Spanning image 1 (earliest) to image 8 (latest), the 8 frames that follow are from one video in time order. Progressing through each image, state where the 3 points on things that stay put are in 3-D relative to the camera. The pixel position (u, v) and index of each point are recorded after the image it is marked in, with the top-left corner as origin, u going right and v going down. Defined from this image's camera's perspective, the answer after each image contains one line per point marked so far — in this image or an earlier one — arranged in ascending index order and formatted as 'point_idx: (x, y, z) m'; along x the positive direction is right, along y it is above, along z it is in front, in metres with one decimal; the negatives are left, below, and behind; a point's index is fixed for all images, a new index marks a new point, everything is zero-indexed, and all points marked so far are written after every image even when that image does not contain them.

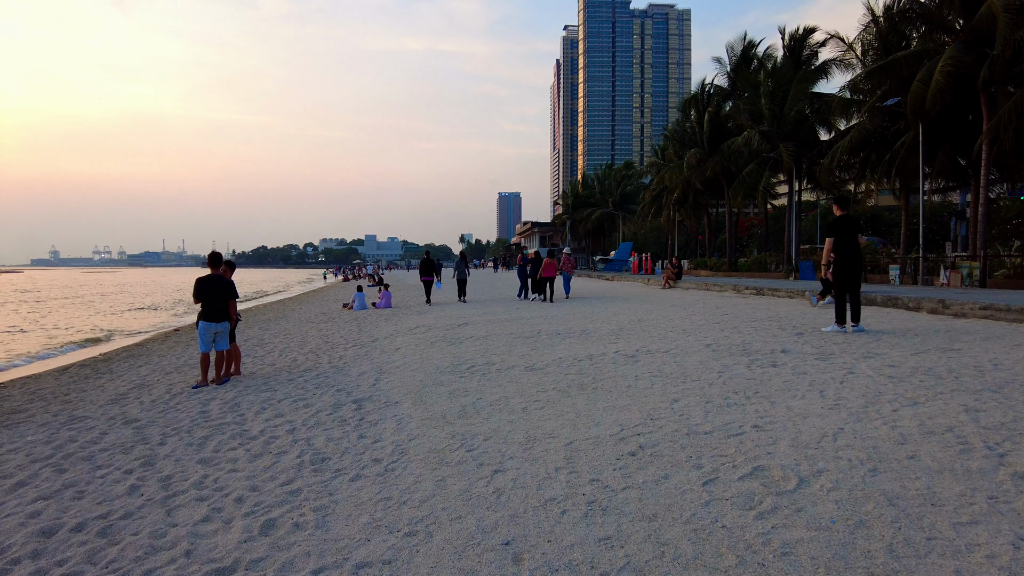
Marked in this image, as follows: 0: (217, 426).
0: (-2.9, -1.3, +6.5) m
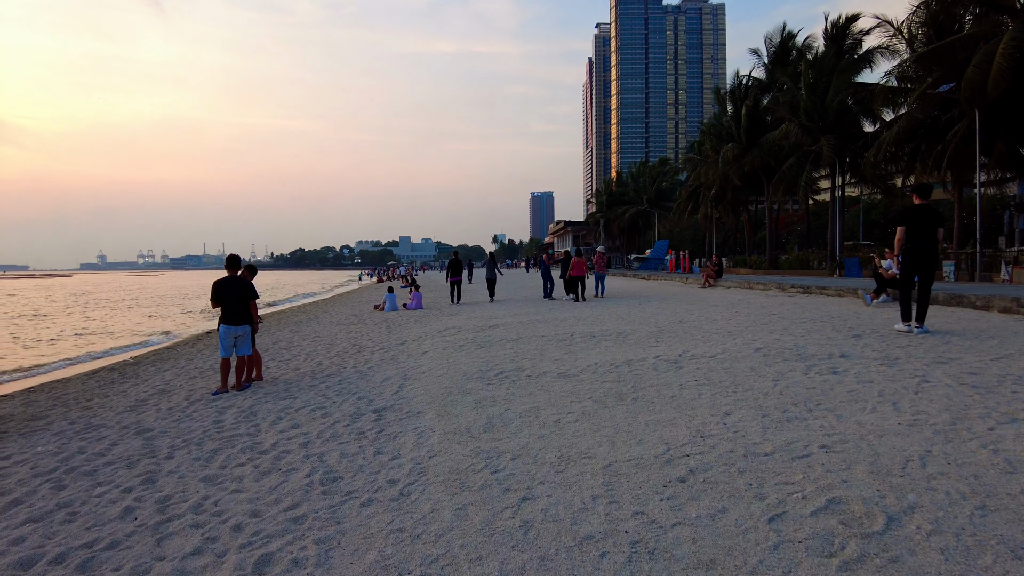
0: (-2.6, -1.4, +6.1) m
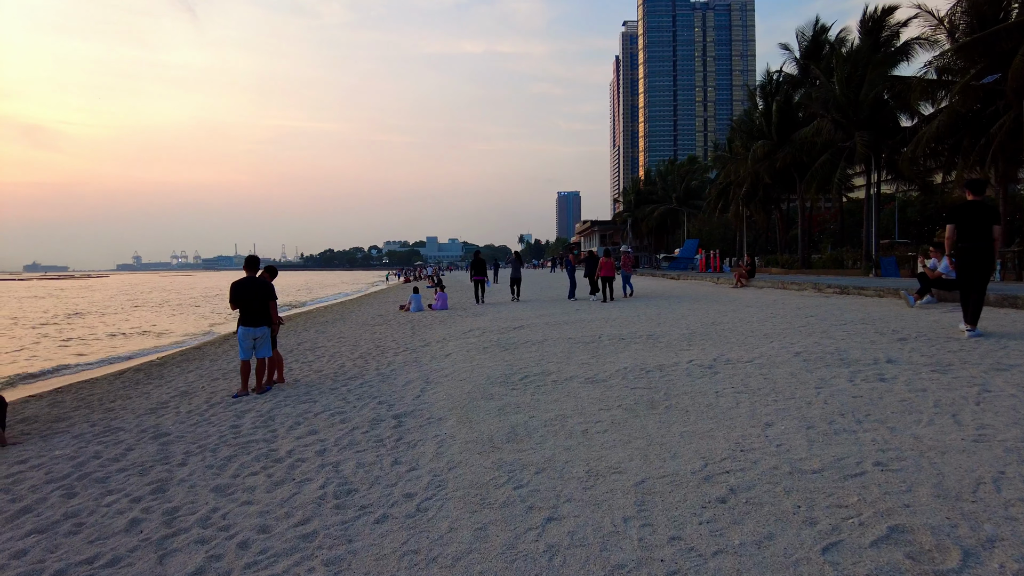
0: (-2.4, -1.4, +6.0) m
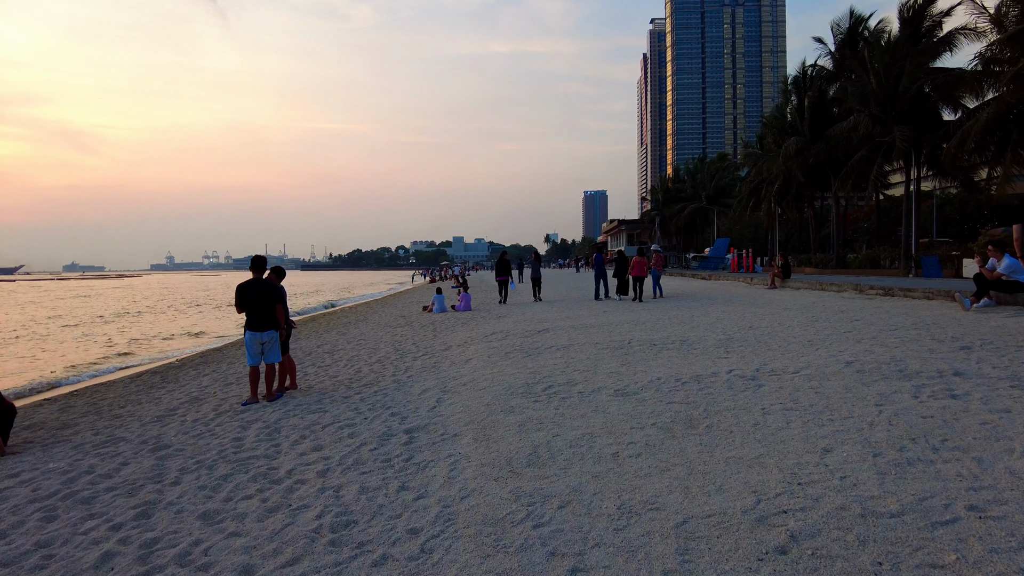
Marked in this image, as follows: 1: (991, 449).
0: (-2.2, -1.4, +5.5) m
1: (+2.7, -0.9, +3.8) m
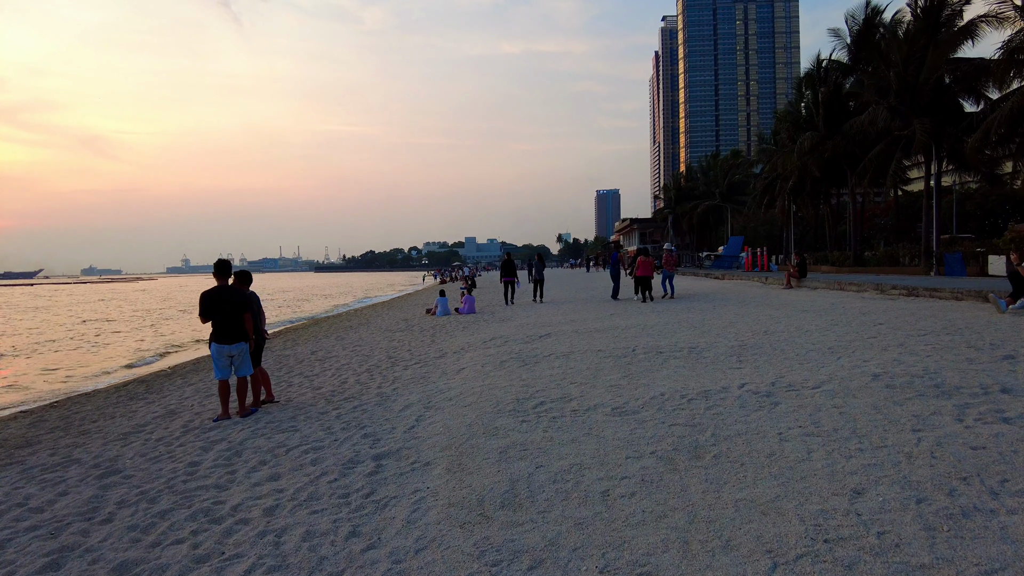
0: (-2.3, -1.5, +4.9) m
1: (+2.5, -0.9, +3.0) m
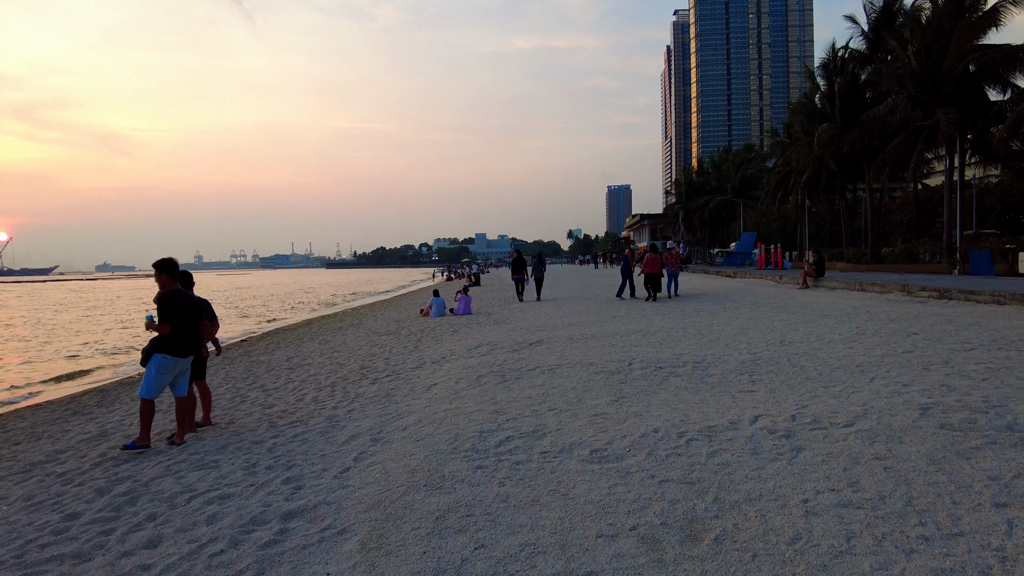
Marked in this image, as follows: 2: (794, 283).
0: (-2.7, -1.6, +3.8) m
1: (+2.1, -1.0, +1.9) m
2: (+8.3, +0.2, +19.8) m
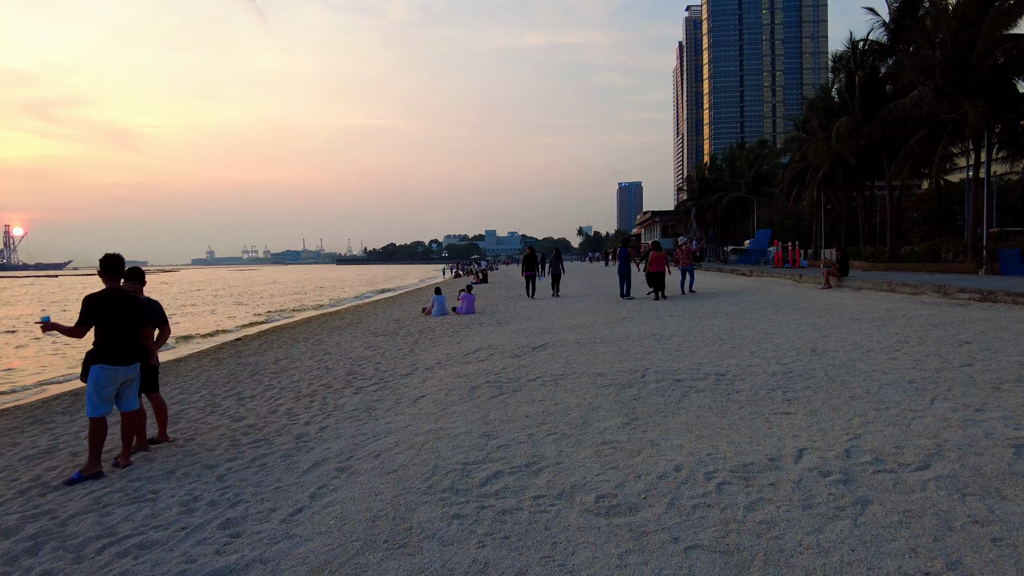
0: (-2.8, -1.6, +2.9) m
1: (+2.0, -1.1, +0.9) m
2: (+8.5, +0.2, +18.7) m
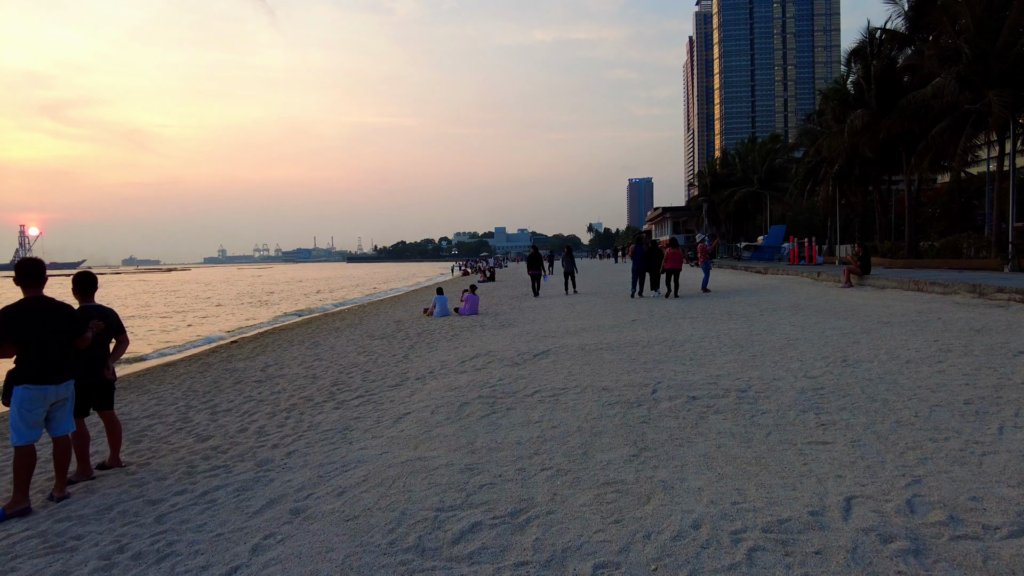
0: (-2.9, -1.6, +2.2) m
1: (+1.9, -1.1, +0.1) m
2: (+8.6, +0.2, +17.9) m
